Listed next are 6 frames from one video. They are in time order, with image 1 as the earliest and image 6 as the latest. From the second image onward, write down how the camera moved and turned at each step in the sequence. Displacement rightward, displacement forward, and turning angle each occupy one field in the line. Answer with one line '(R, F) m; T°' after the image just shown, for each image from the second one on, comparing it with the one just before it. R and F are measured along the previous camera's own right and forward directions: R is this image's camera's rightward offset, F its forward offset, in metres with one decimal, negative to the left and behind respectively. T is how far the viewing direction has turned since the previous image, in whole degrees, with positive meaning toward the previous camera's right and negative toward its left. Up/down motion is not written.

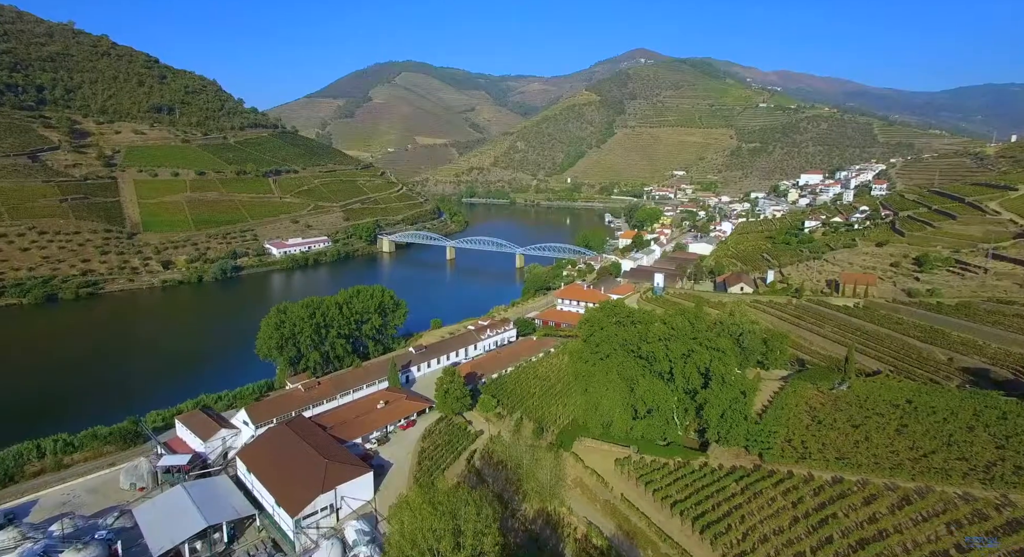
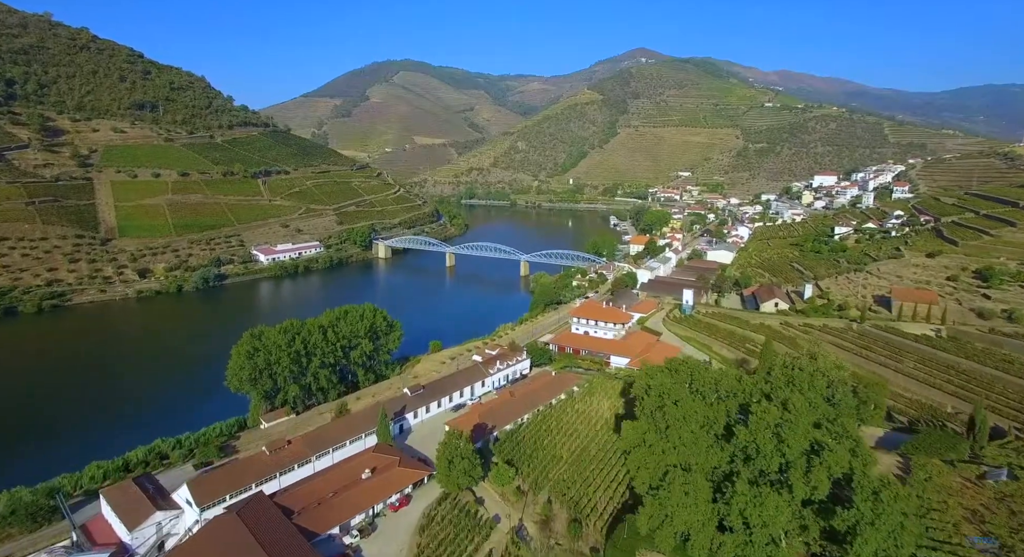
(-0.4, +2.4) m; 0°
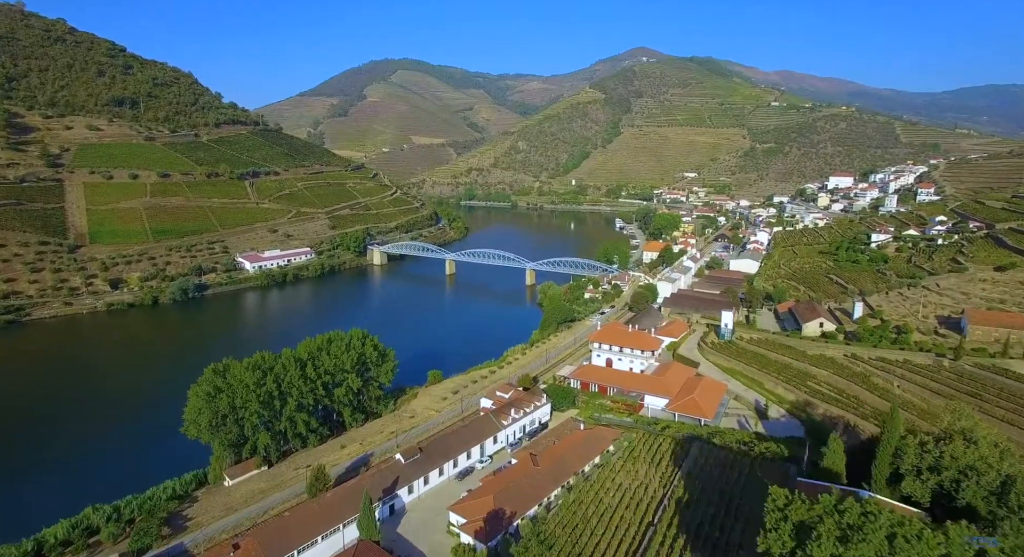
(-0.4, +2.5) m; 0°
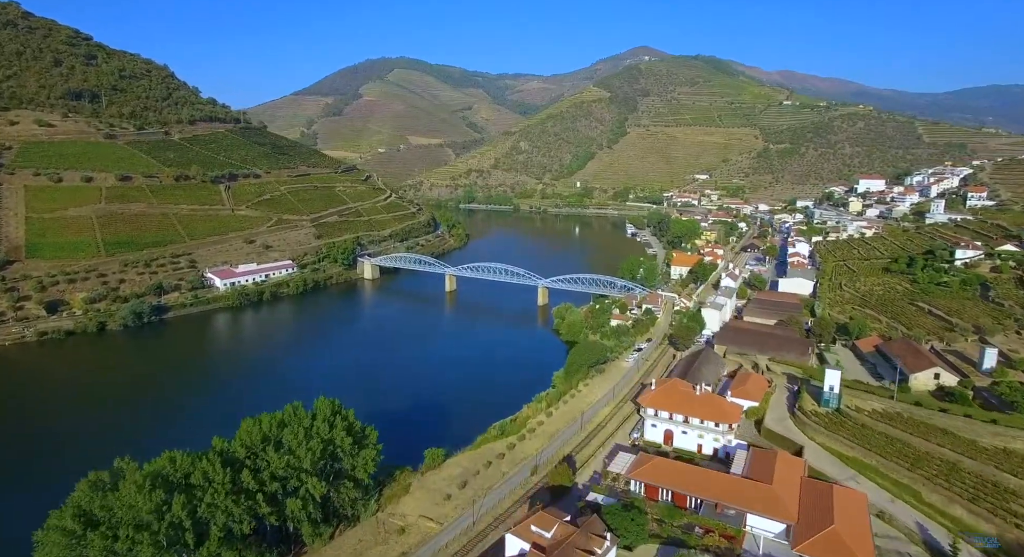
(-0.6, +4.4) m; 0°
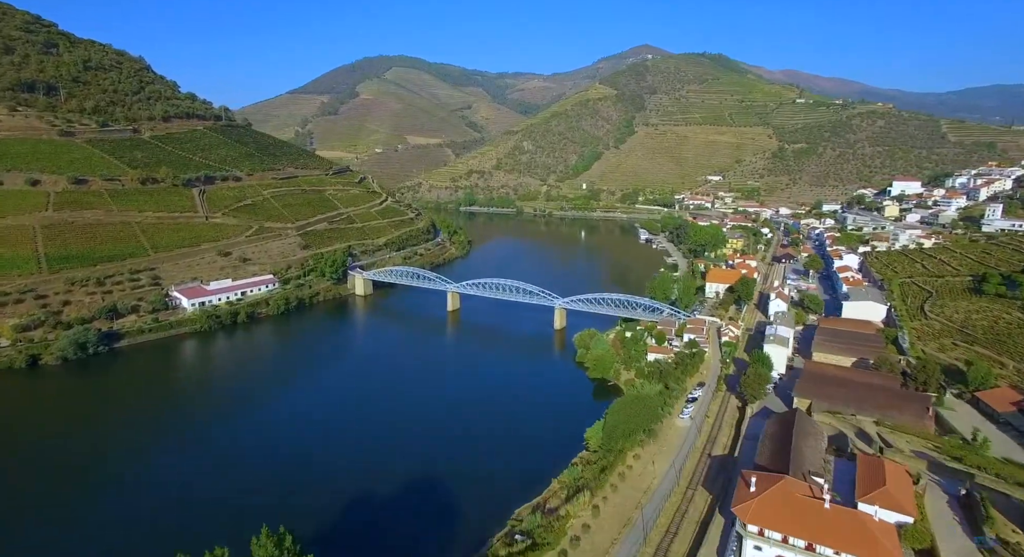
(-0.6, +4.0) m; 0°
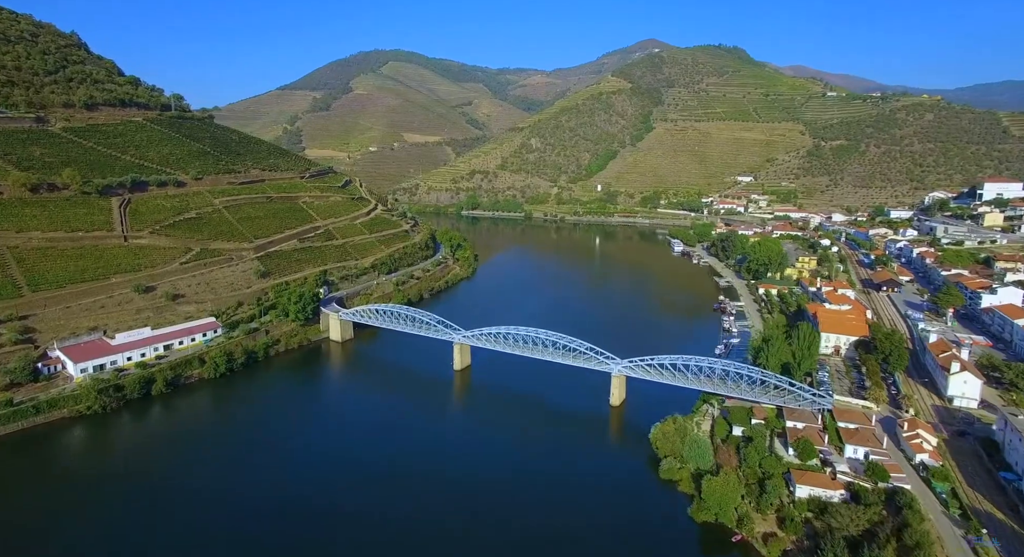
(-1.2, +8.2) m; 0°
